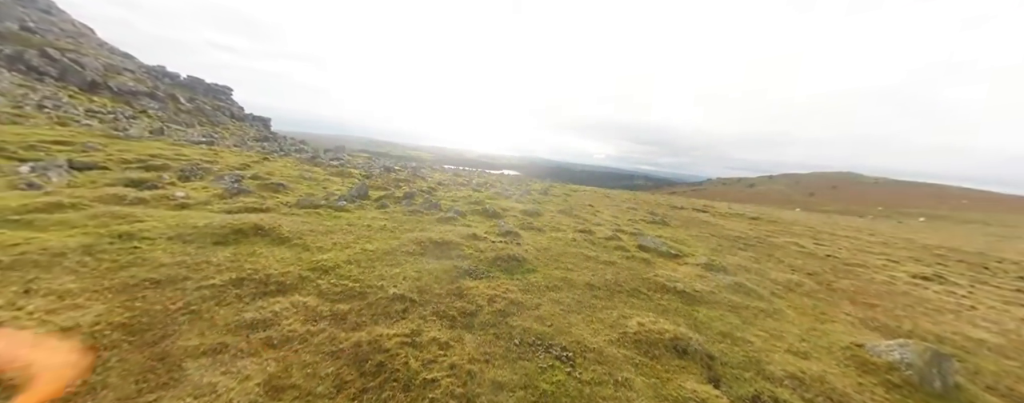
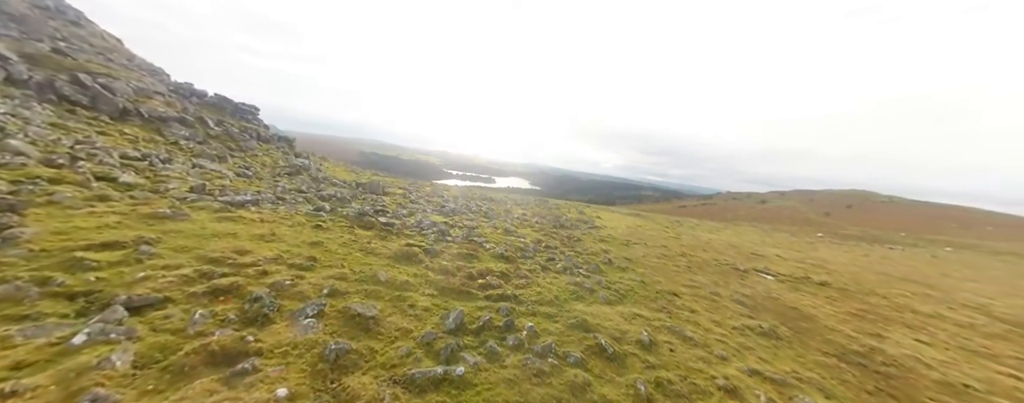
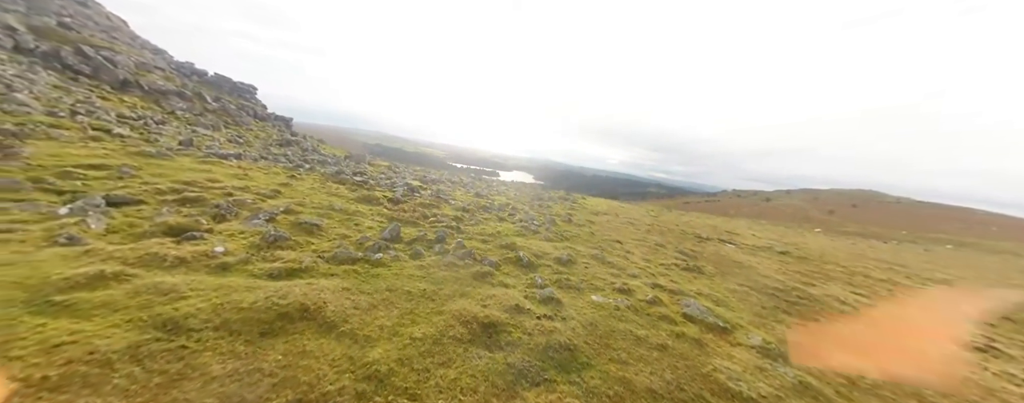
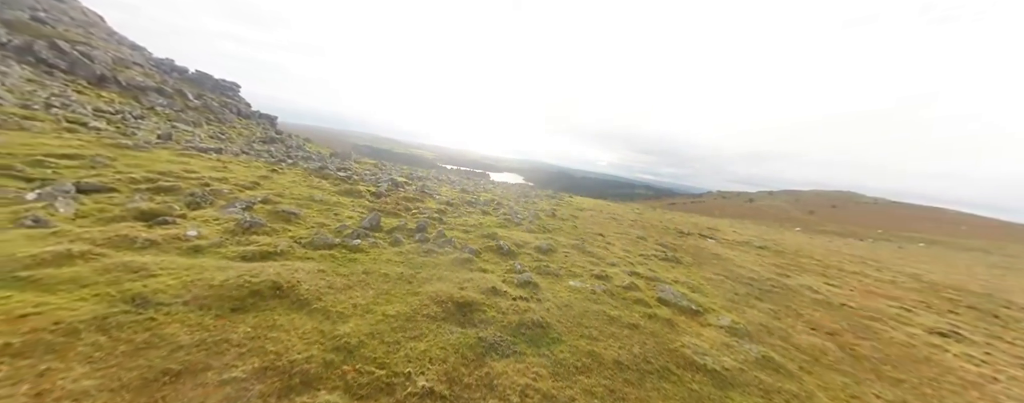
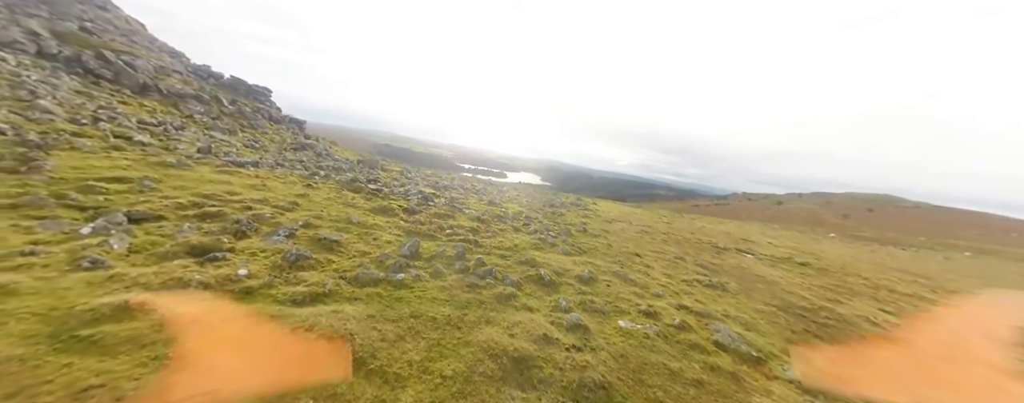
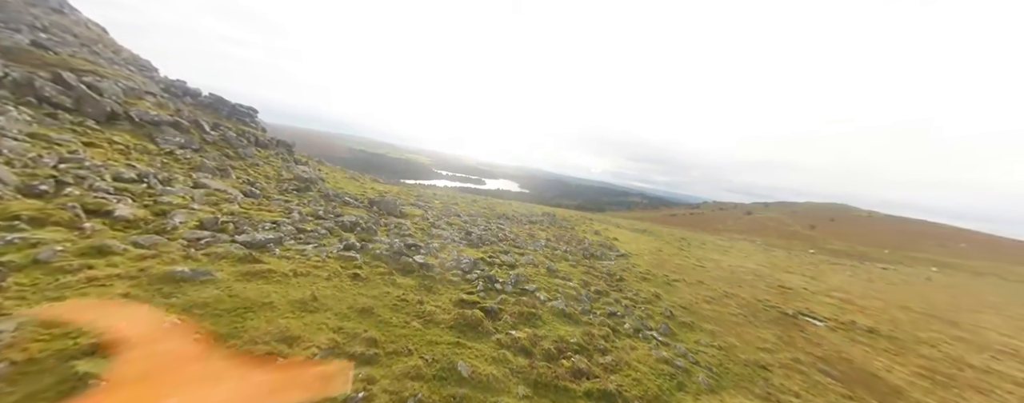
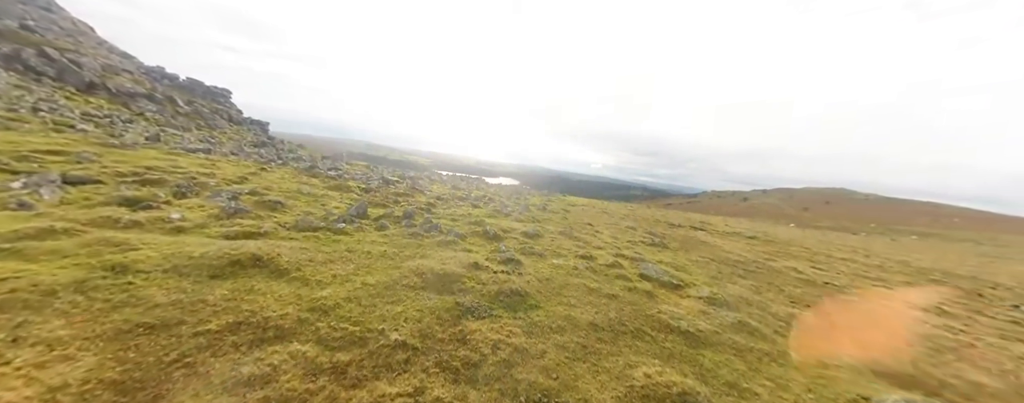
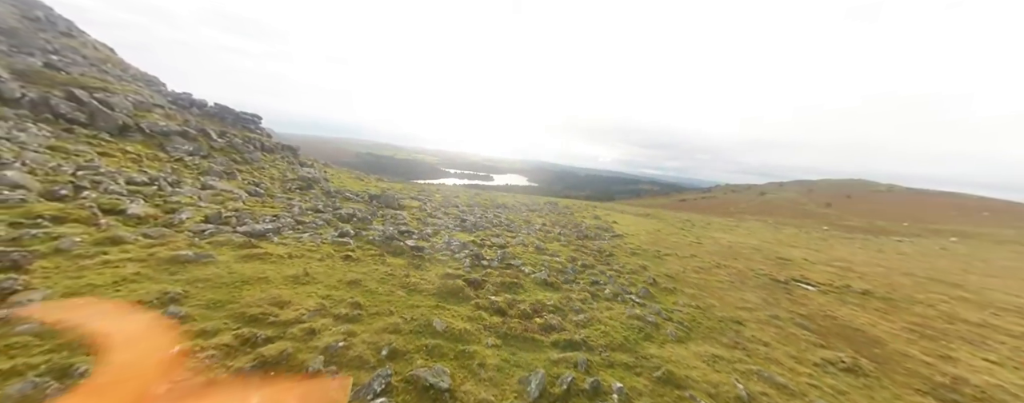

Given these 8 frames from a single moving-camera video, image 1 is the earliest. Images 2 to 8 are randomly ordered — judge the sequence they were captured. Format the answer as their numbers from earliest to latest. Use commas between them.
7, 4, 3, 5, 2, 8, 6
